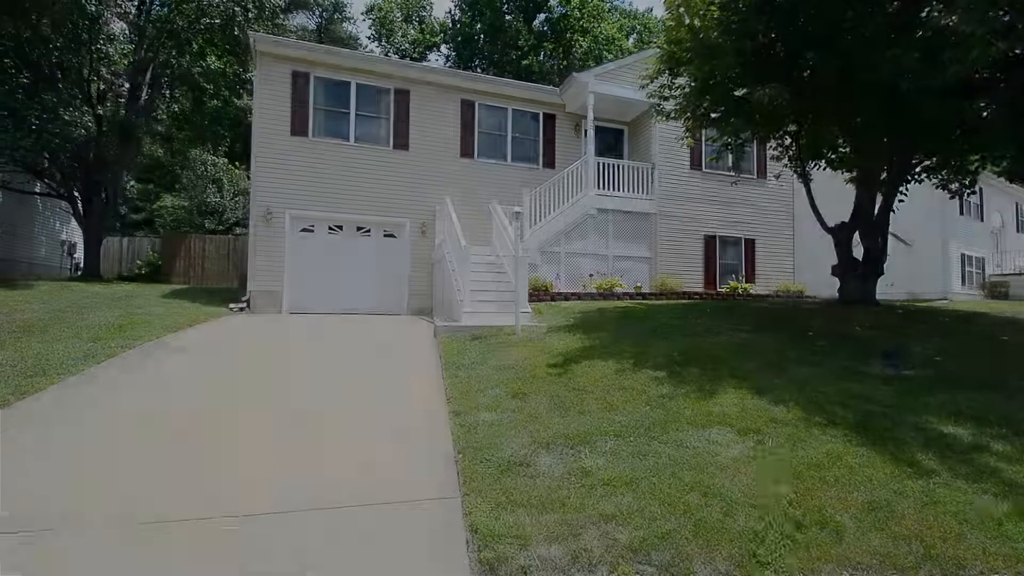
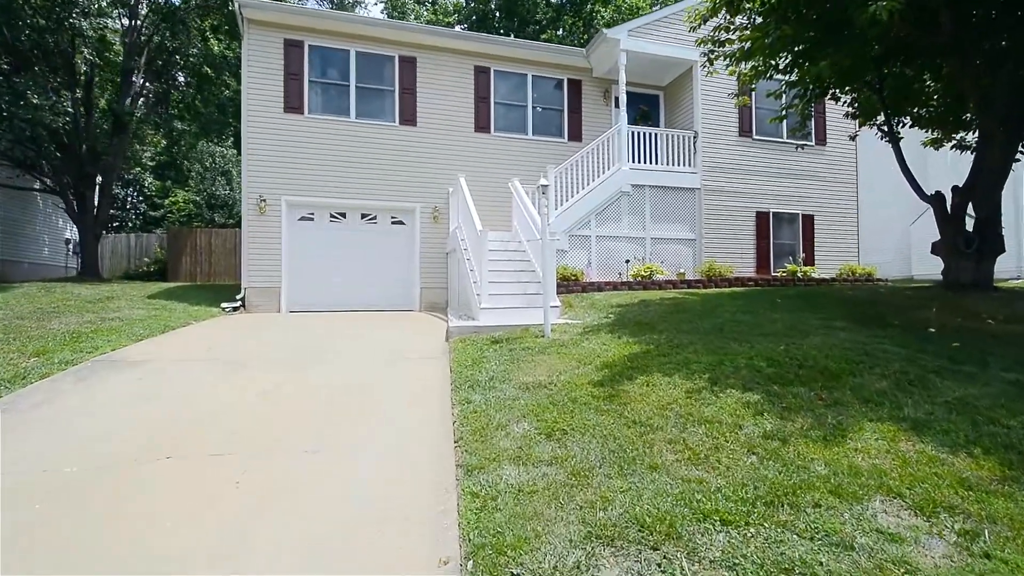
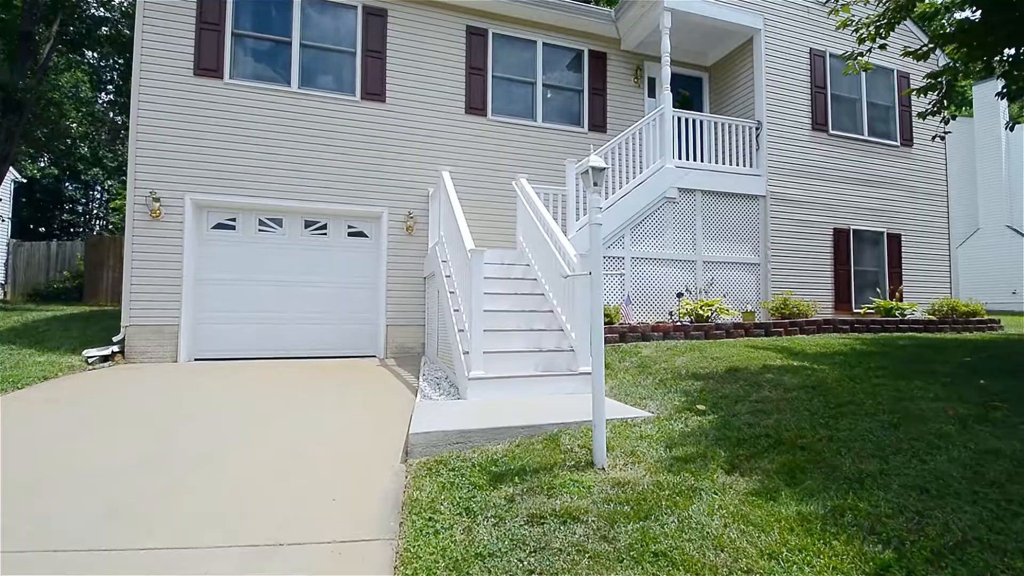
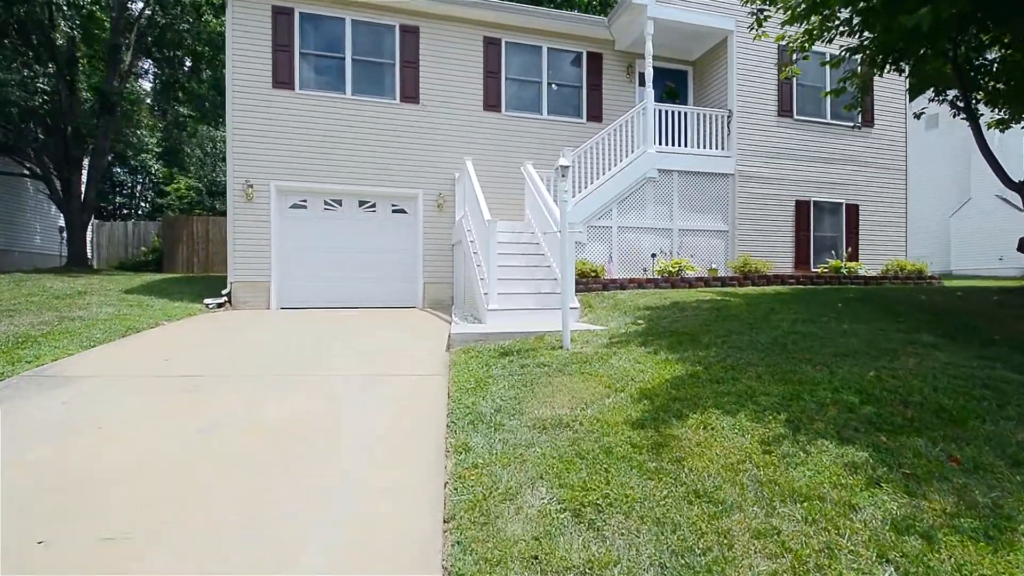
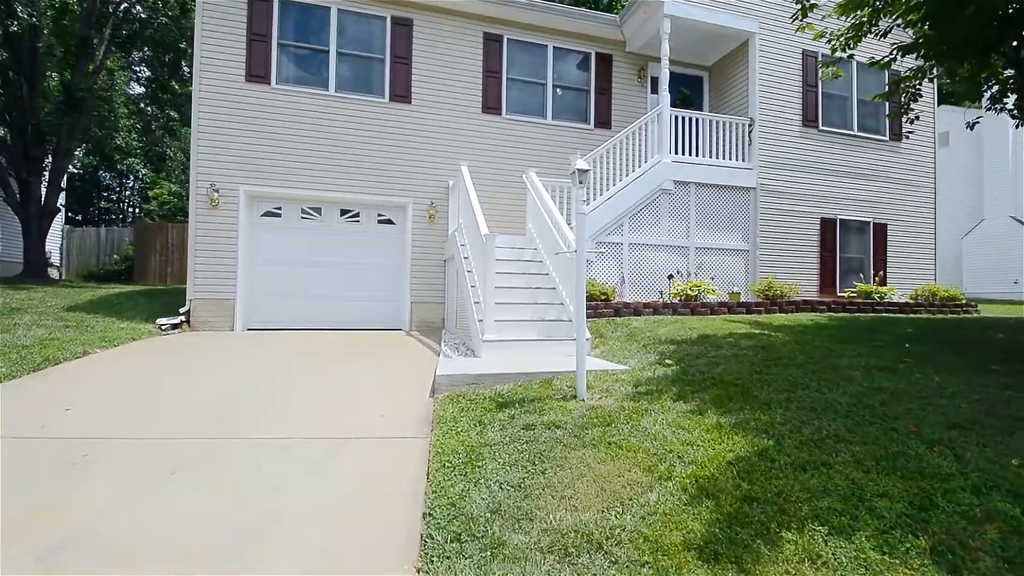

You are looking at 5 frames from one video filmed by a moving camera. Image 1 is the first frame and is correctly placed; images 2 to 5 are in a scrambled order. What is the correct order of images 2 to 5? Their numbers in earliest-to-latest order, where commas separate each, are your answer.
2, 4, 5, 3
